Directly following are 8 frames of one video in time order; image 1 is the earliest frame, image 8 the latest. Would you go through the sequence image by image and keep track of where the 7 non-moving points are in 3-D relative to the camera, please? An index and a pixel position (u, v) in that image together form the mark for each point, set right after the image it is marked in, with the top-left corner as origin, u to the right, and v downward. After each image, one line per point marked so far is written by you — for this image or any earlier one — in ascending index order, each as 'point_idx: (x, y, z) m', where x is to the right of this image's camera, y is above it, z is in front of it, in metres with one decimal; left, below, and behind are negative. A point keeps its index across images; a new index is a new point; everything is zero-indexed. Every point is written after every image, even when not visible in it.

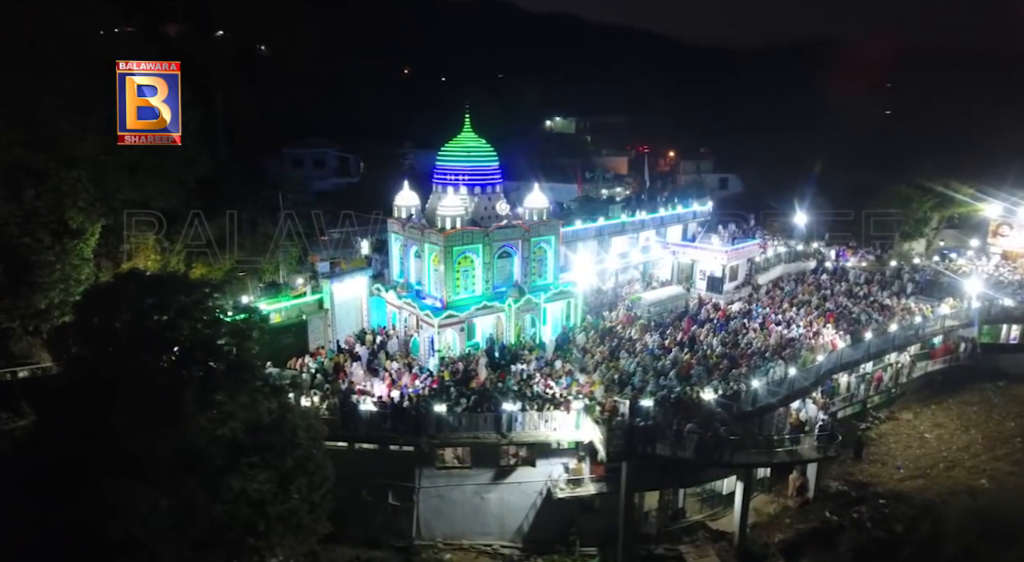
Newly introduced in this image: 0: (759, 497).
0: (+7.8, -6.9, +19.9) m
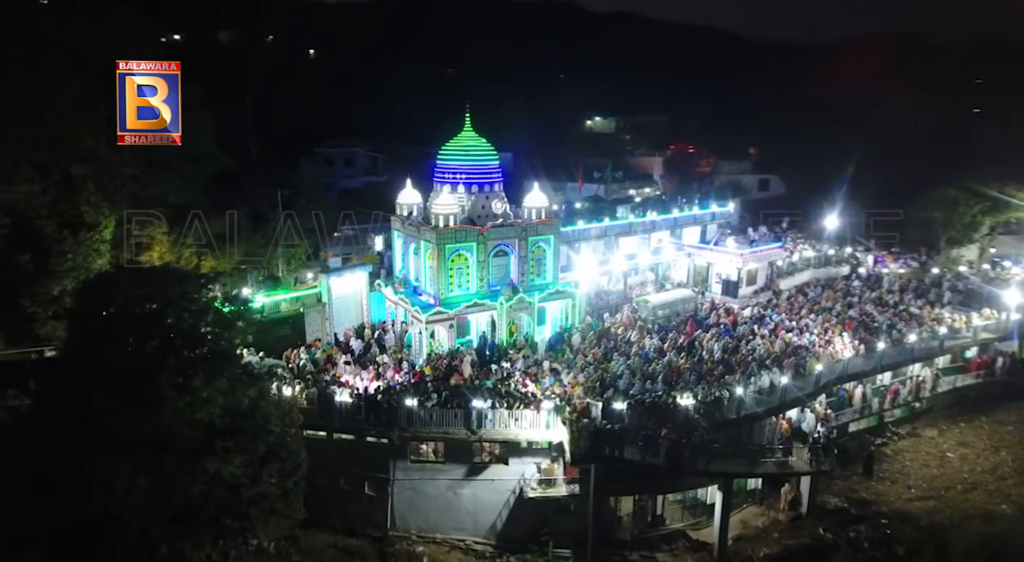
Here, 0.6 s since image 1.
0: (+7.2, -7.0, +19.2) m
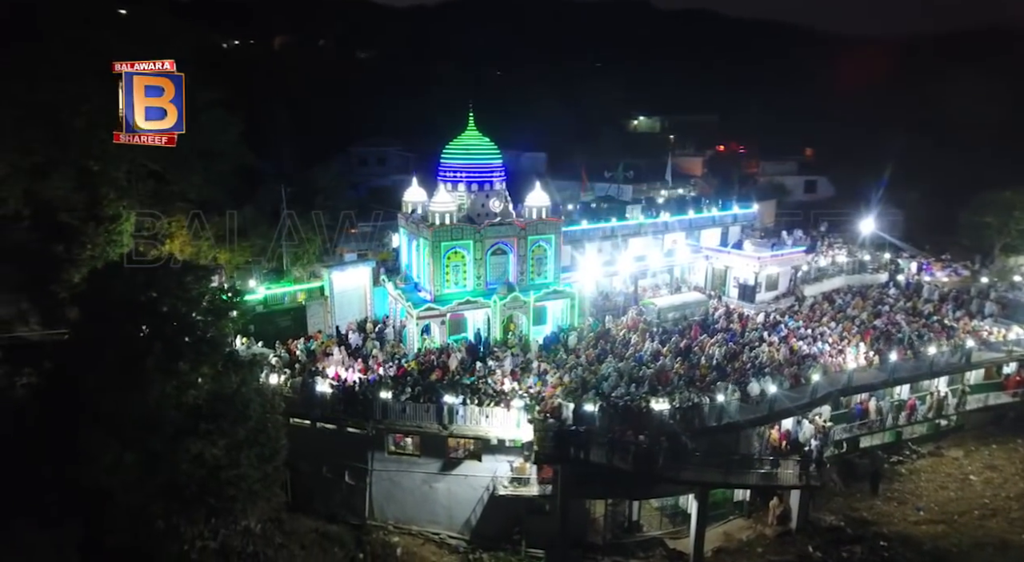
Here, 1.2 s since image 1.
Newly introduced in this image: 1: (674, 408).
0: (+6.6, -7.1, +18.6) m
1: (+4.2, -3.3, +16.5) m
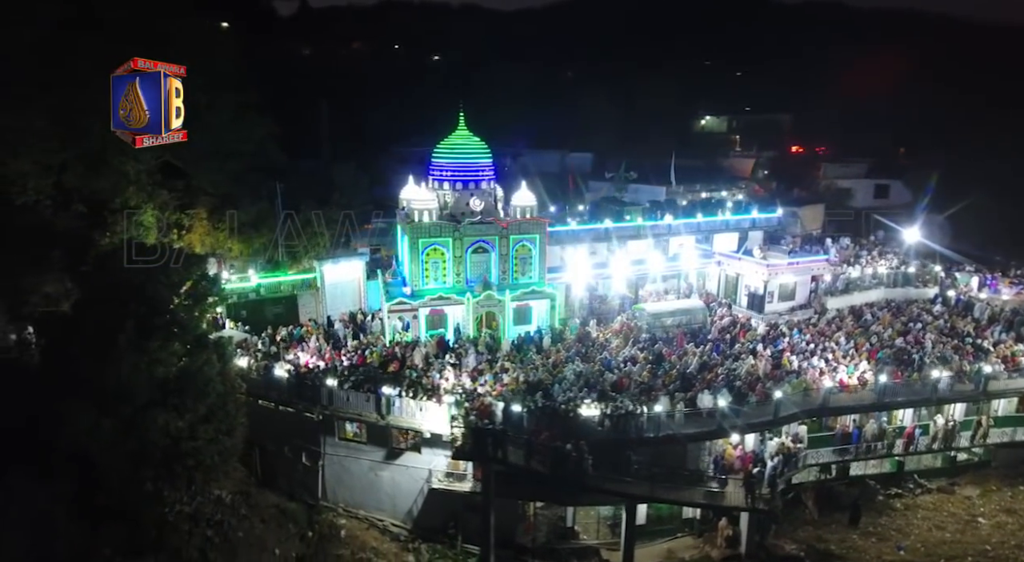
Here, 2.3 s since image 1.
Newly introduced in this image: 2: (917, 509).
0: (+4.8, -7.3, +17.7) m
1: (+2.3, -3.4, +16.1) m
2: (+12.4, -7.0, +19.2) m
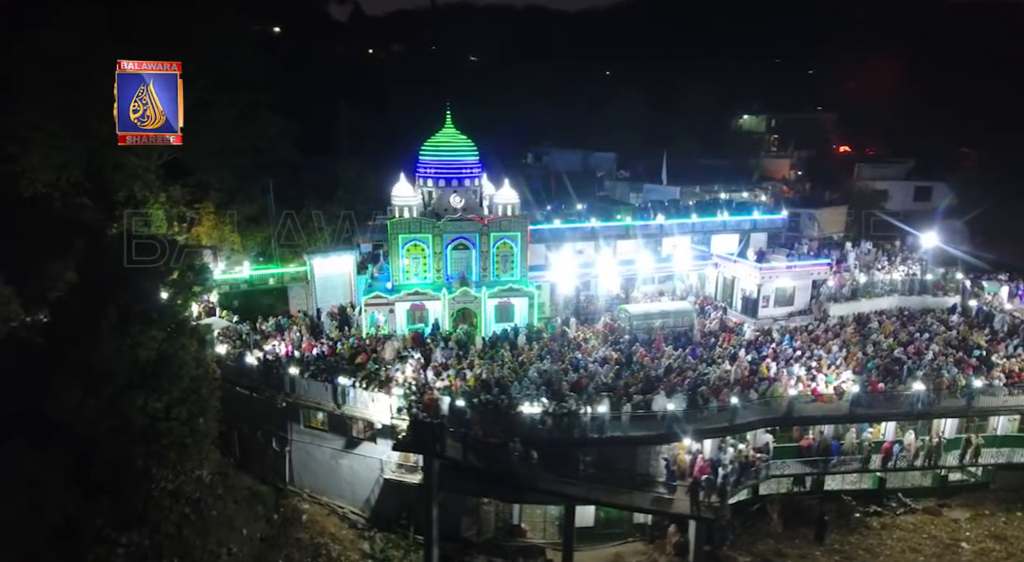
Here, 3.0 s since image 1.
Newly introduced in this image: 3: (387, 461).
0: (+3.3, -7.3, +17.4) m
1: (+0.8, -3.3, +16.0) m
2: (+11.0, -7.1, +18.1) m
3: (-3.5, -5.2, +18.1) m
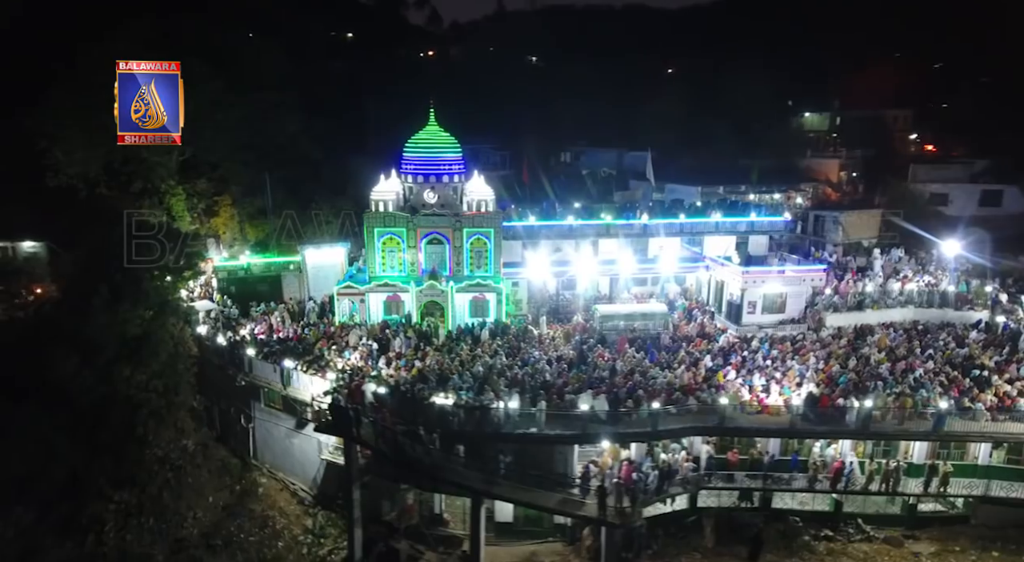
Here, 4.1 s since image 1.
0: (+1.1, -7.2, +17.2) m
1: (-1.5, -3.2, +16.2) m
2: (+8.8, -7.3, +16.7) m
3: (-5.5, -4.9, +19.0) m
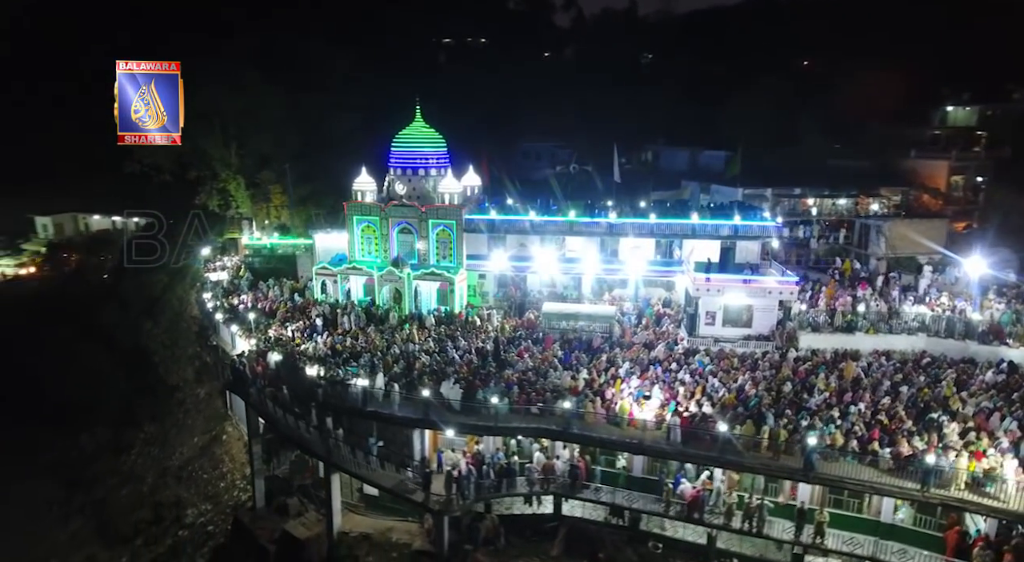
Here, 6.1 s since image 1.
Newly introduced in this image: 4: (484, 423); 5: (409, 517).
0: (-2.9, -6.9, +17.8) m
1: (-5.4, -2.7, +17.5) m
2: (+4.3, -7.5, +15.1) m
3: (-8.5, -4.1, +21.4) m
4: (-0.5, -3.8, +16.4) m
5: (-2.9, -6.7, +17.9) m
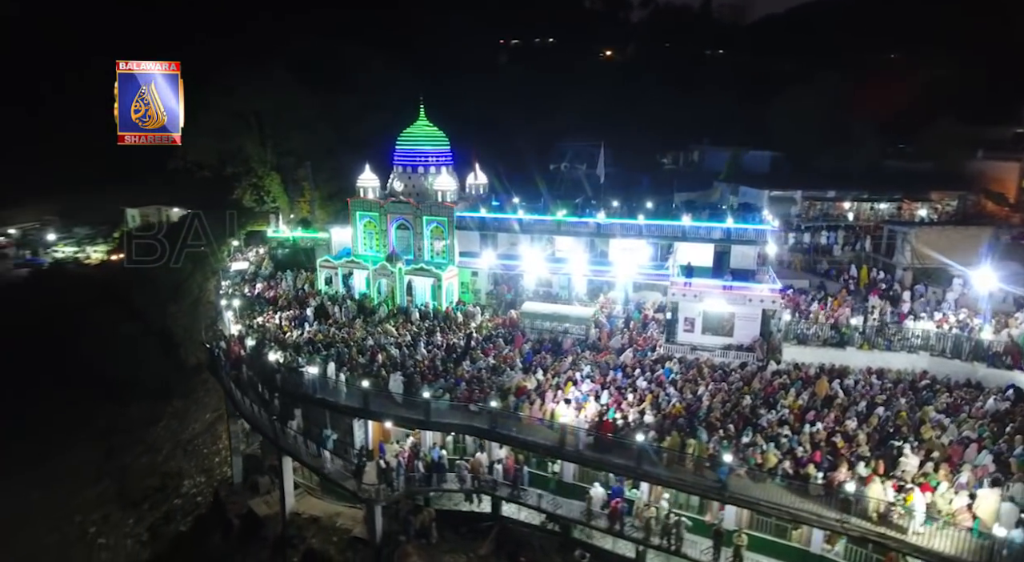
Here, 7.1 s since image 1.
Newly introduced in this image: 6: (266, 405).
0: (-4.5, -6.7, +18.3) m
1: (-6.8, -2.4, +18.4) m
2: (+2.2, -7.6, +14.5) m
3: (-9.4, -3.8, +22.7) m
4: (-2.2, -3.6, +16.6) m
5: (-4.4, -6.5, +18.3) m
6: (-7.1, -3.6, +18.3) m
